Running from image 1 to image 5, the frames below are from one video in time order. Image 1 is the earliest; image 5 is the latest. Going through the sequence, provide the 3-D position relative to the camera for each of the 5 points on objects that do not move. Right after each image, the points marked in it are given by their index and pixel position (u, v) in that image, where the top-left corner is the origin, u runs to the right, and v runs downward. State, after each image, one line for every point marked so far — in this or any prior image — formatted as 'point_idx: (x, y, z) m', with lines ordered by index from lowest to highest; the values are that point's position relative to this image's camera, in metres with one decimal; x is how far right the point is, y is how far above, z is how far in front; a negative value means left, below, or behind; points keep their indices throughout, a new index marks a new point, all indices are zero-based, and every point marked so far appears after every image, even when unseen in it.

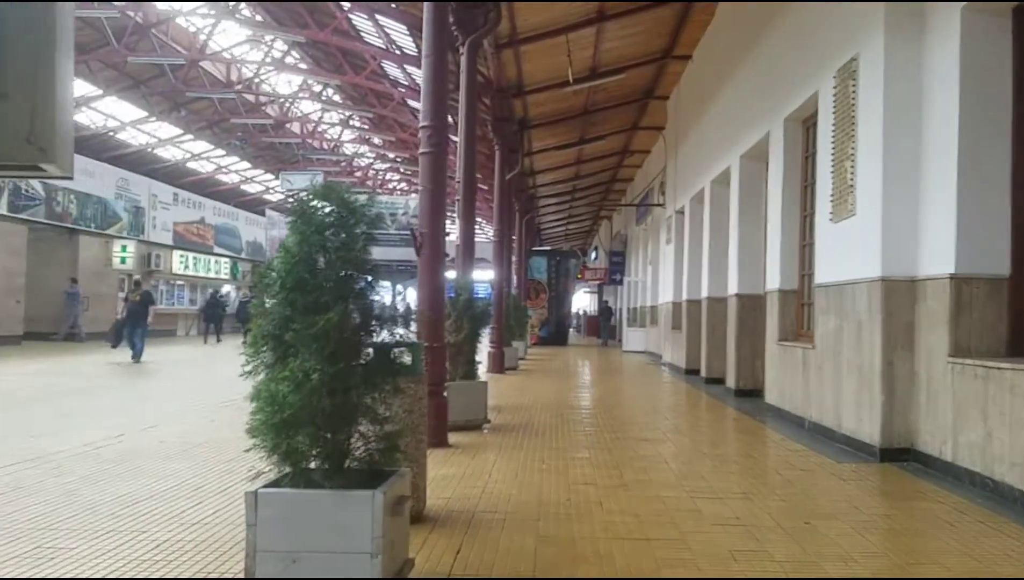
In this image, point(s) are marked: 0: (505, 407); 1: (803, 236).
0: (-0.1, -1.3, +9.2) m
1: (+3.0, +0.5, +8.5) m
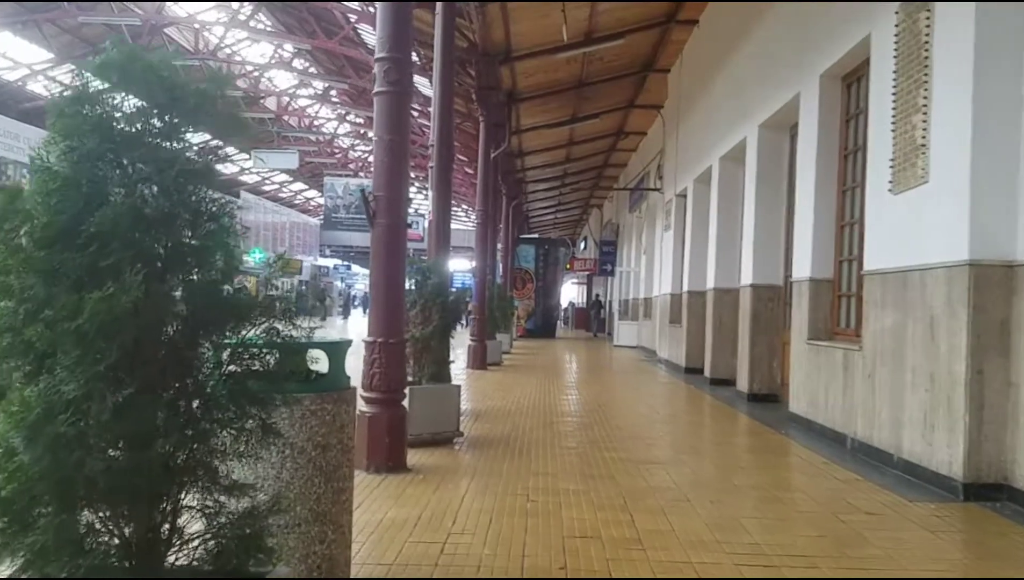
0: (-0.3, -1.1, +7.8) m
1: (+2.8, +0.6, +7.1) m
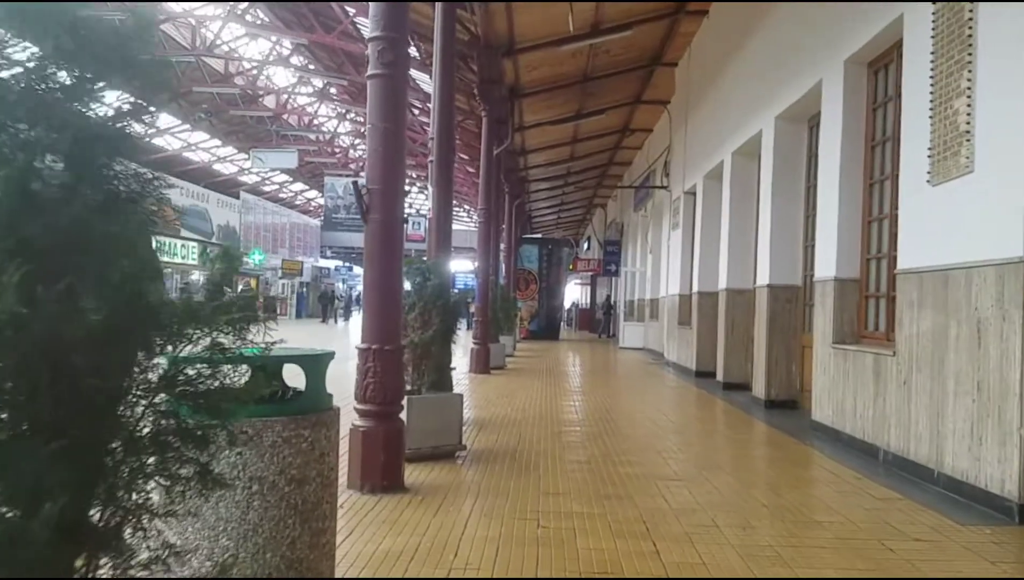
0: (-0.2, -1.2, +7.4) m
1: (+2.8, +0.6, +6.7) m
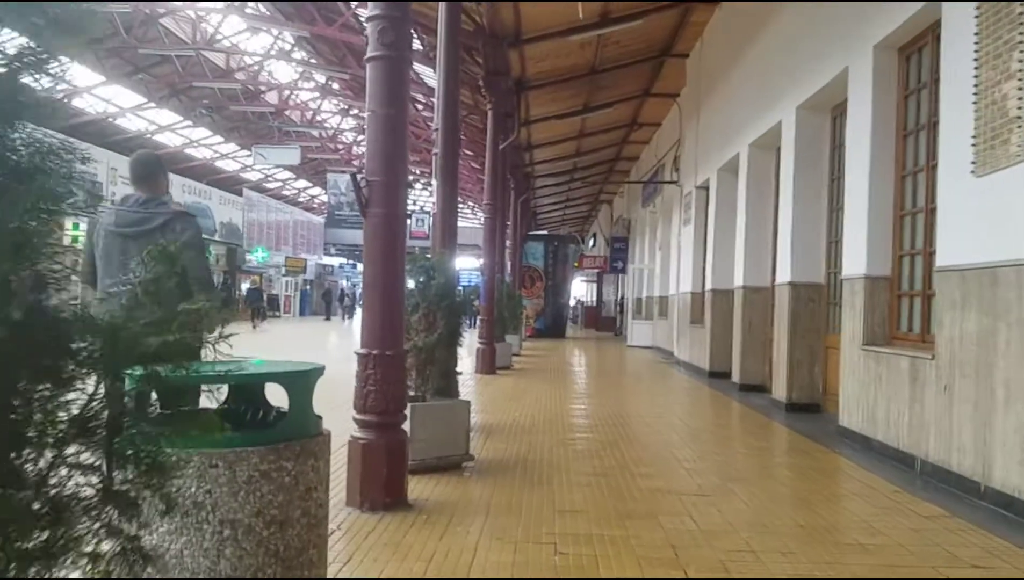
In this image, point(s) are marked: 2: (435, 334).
0: (-0.2, -1.1, +7.0) m
1: (+2.9, +0.6, +6.3) m
2: (-0.5, -0.3, +5.4) m
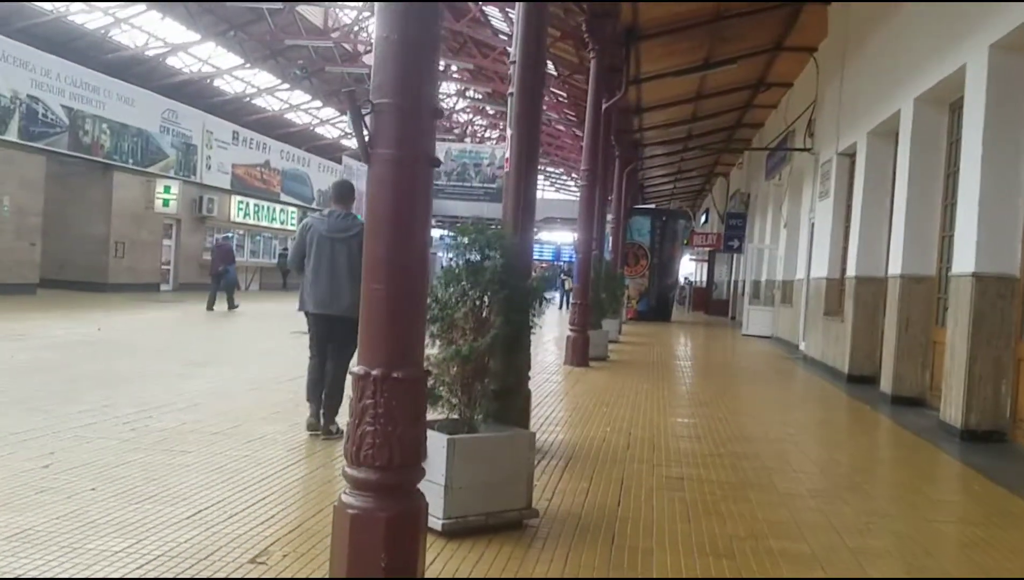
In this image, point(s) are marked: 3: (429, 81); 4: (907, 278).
0: (+0.4, -1.0, +5.4) m
1: (+3.4, +0.6, +4.3) m
2: (-0.1, -0.2, +3.9) m
3: (-0.3, +0.7, +2.8) m
4: (+3.8, +0.1, +8.1) m
